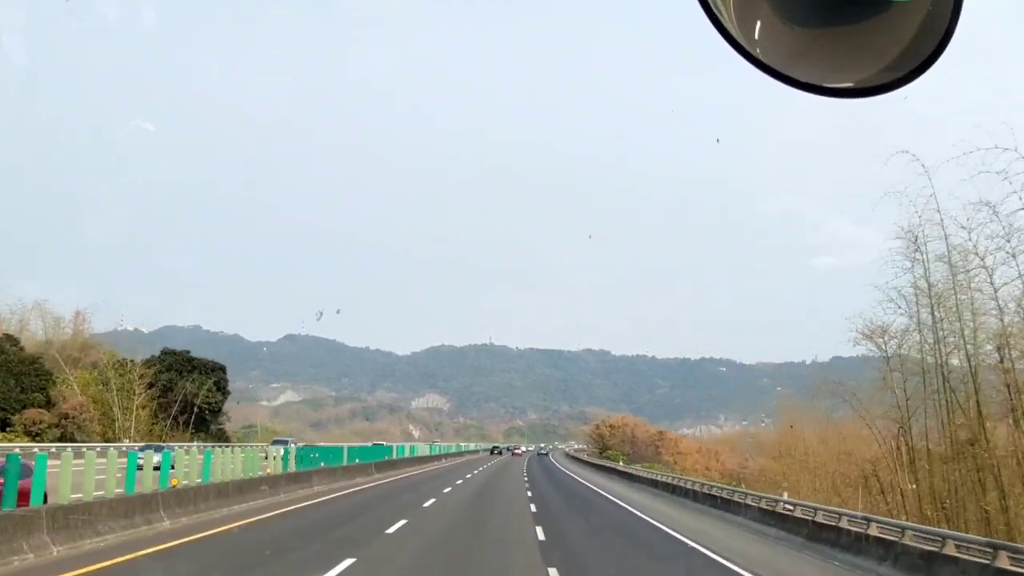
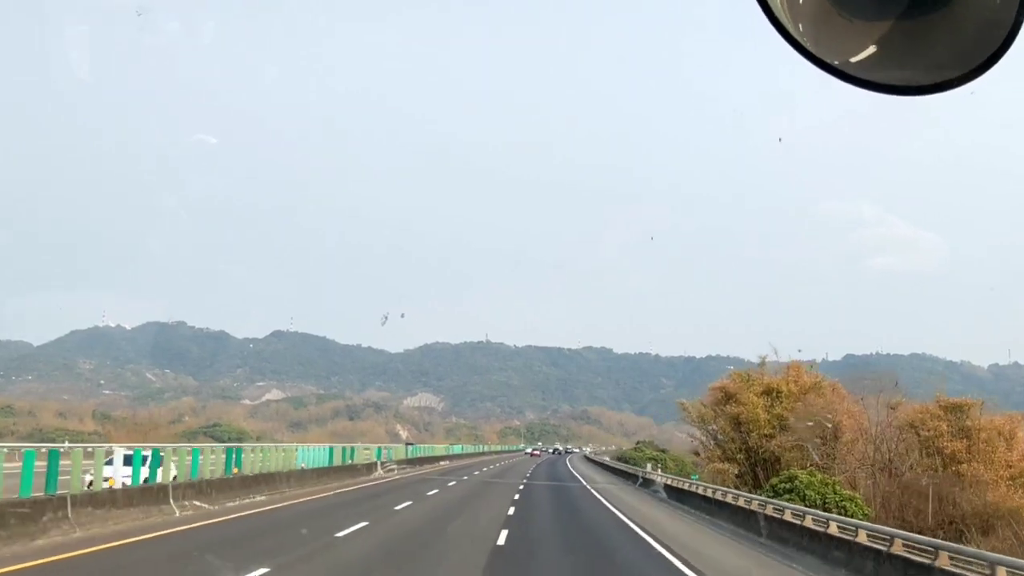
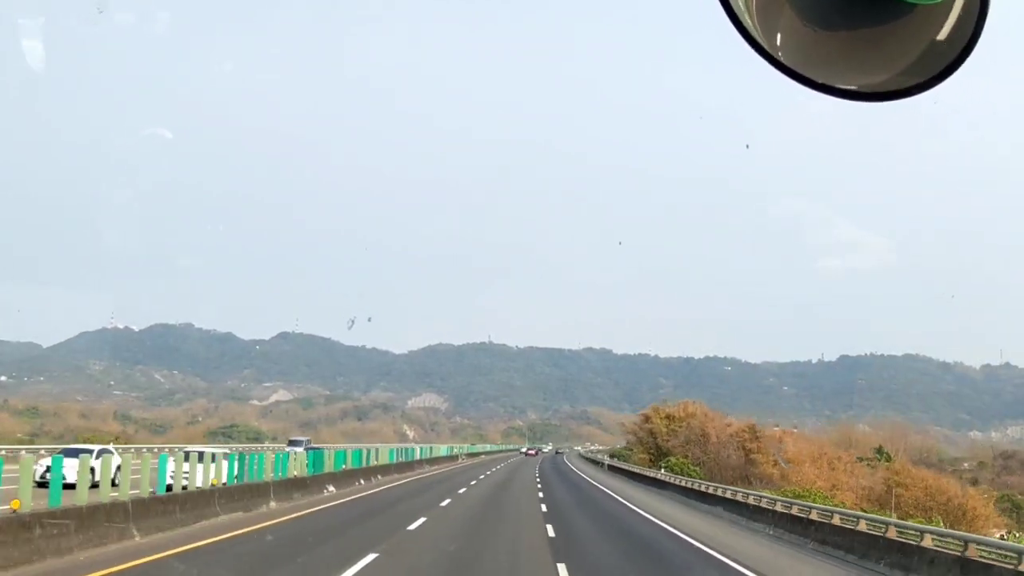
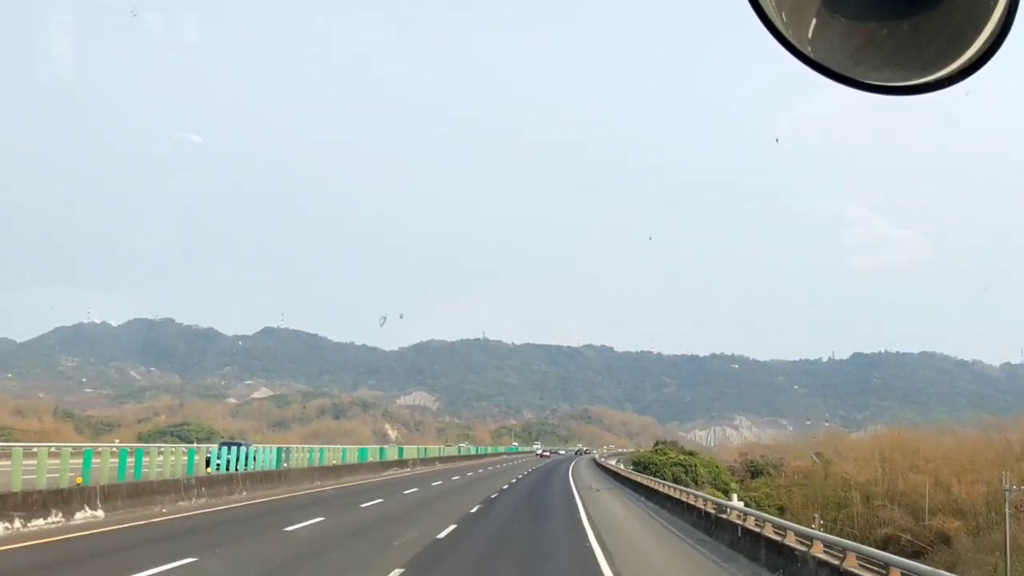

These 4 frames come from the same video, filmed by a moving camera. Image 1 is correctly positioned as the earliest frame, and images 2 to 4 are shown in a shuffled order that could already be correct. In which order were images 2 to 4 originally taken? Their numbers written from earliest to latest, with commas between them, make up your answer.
3, 2, 4
